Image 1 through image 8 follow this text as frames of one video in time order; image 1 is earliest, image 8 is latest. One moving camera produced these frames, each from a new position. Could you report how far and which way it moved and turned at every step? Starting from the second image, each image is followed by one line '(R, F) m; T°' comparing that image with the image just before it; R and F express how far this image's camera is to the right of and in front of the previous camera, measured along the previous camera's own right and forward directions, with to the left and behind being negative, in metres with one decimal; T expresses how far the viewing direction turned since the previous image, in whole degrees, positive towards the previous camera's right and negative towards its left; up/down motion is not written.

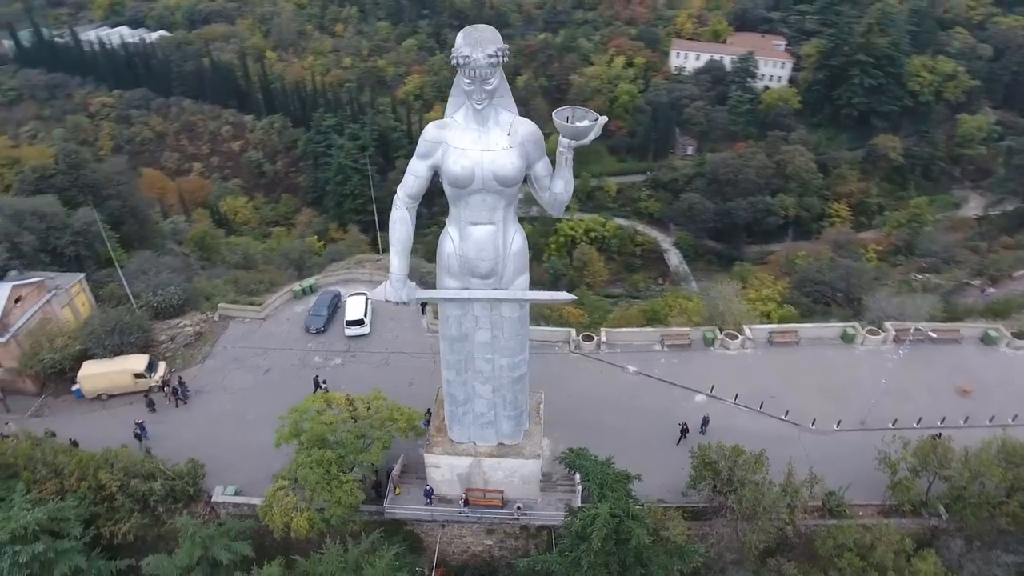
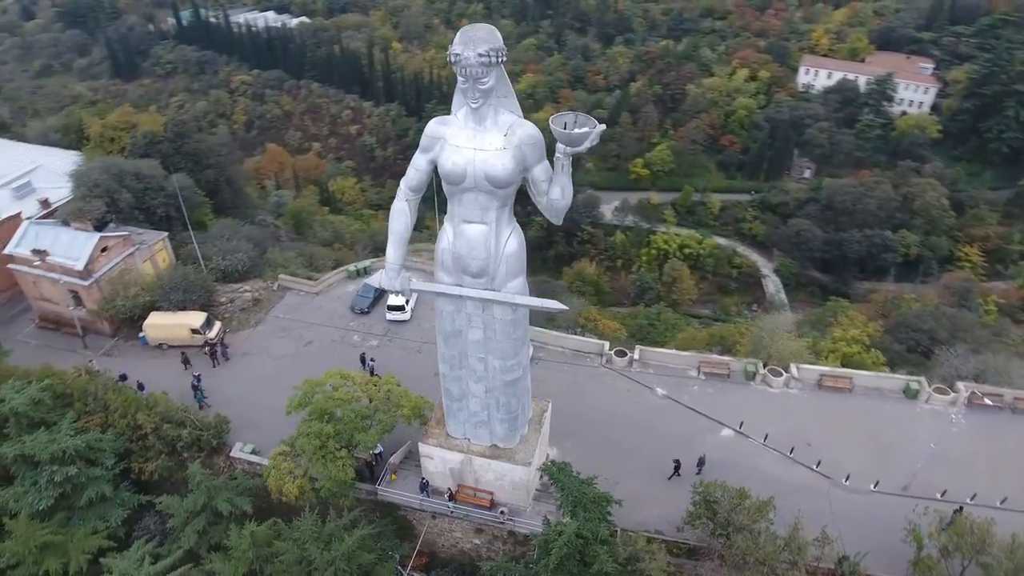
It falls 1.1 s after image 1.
(+2.1, +0.3) m; -9°
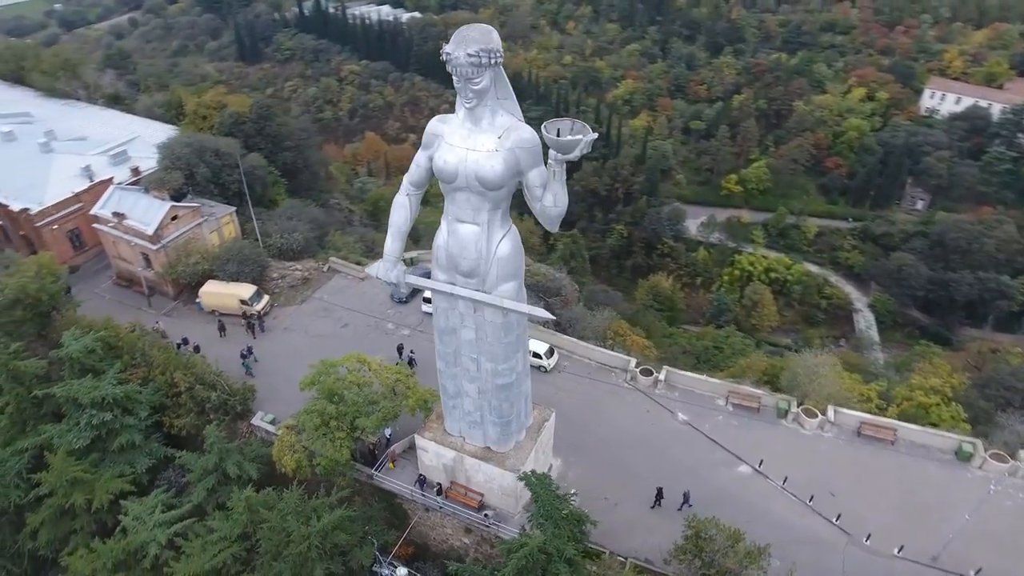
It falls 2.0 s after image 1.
(+1.9, +0.2) m; -8°
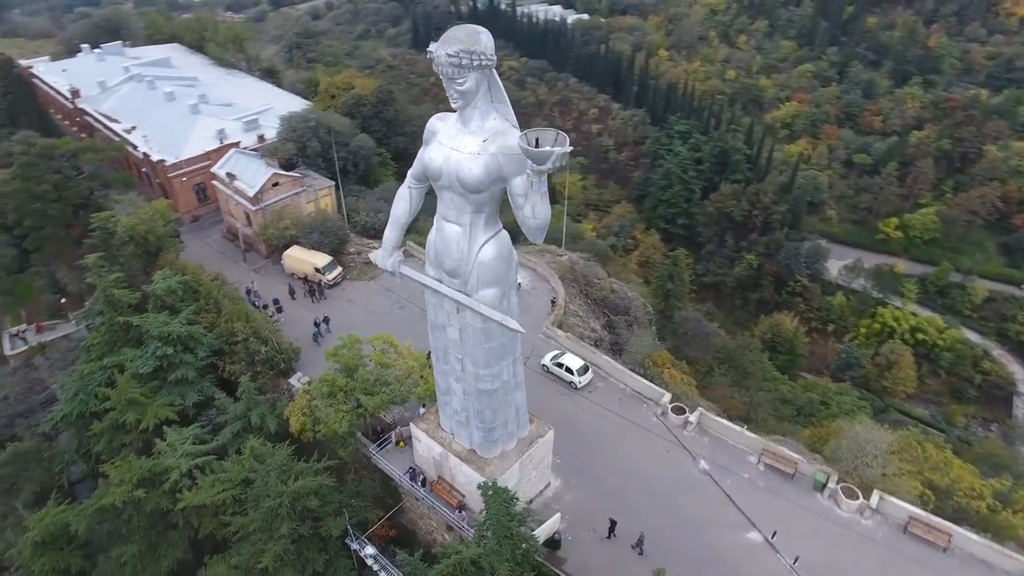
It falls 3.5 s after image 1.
(+2.9, +0.6) m; -13°
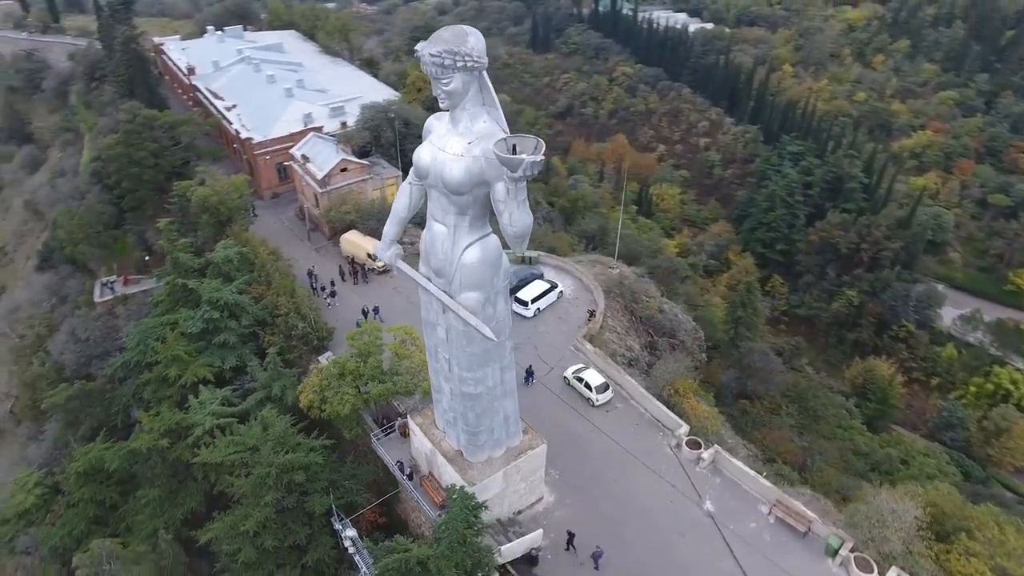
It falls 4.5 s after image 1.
(+2.1, +0.4) m; -9°
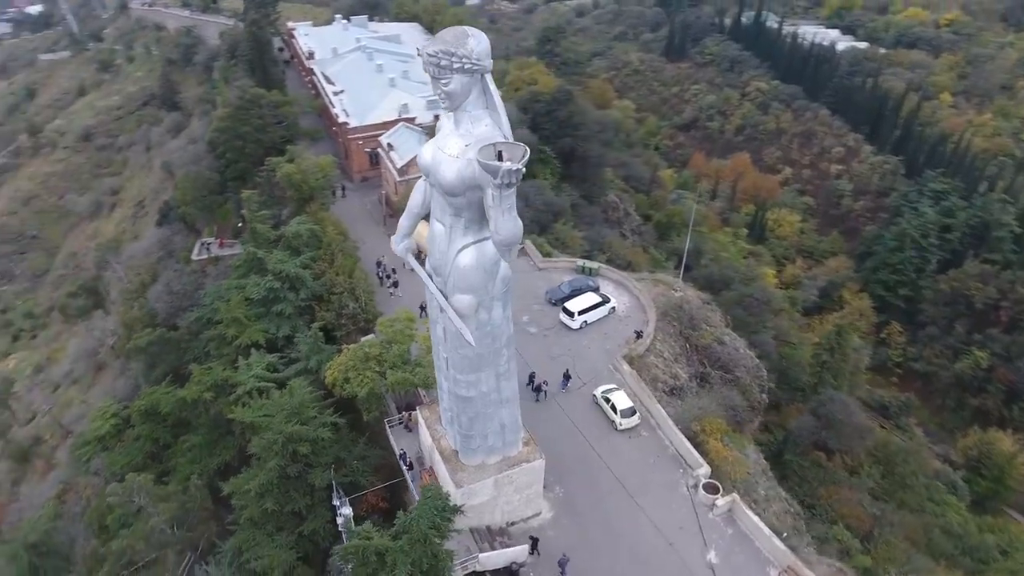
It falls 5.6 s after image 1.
(+2.1, +0.4) m; -10°
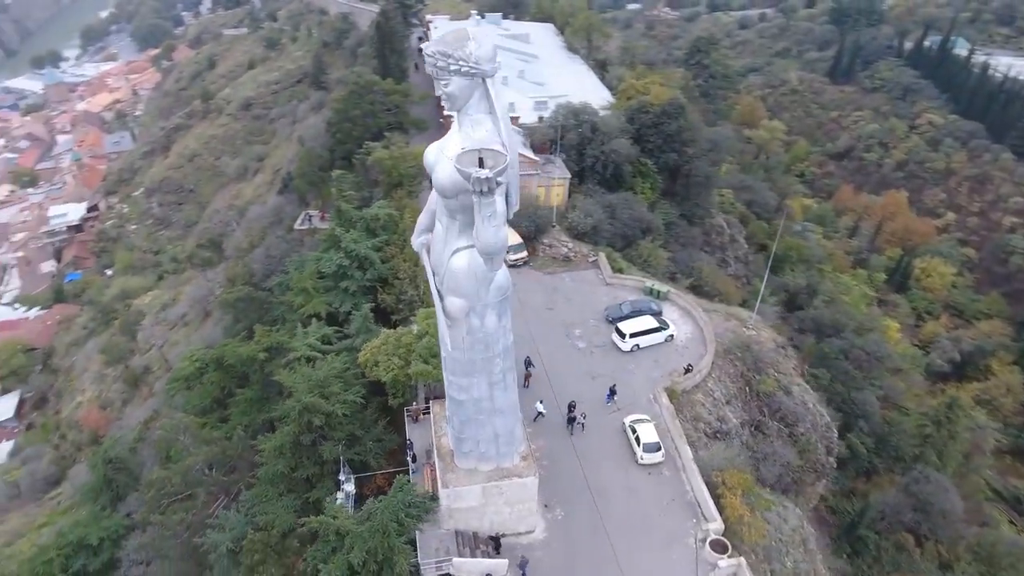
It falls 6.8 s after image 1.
(+2.4, +0.5) m; -12°
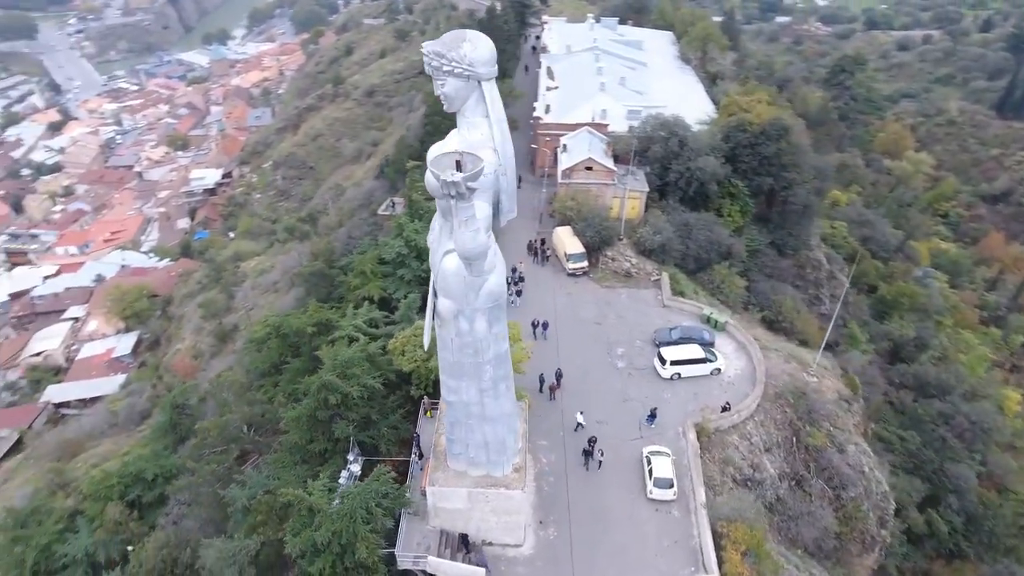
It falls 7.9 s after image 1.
(+2.1, +0.4) m; -10°
